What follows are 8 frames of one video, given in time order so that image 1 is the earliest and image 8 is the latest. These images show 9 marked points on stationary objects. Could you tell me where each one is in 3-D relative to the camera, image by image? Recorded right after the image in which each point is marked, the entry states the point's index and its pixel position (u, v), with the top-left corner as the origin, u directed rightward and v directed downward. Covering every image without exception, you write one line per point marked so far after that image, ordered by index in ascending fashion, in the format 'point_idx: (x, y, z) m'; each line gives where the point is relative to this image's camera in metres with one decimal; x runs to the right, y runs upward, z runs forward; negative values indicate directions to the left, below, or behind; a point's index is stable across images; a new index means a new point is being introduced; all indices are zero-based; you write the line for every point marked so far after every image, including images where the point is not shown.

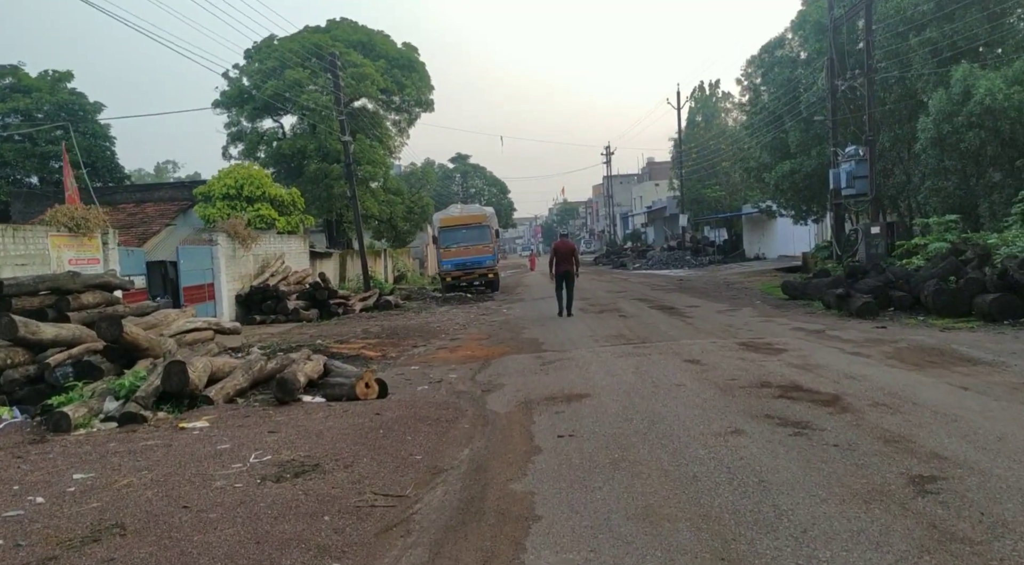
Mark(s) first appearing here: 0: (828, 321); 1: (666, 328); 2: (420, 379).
0: (+4.9, -0.6, +12.0) m
1: (+2.5, -0.7, +12.3) m
2: (-1.2, -1.2, +9.6) m
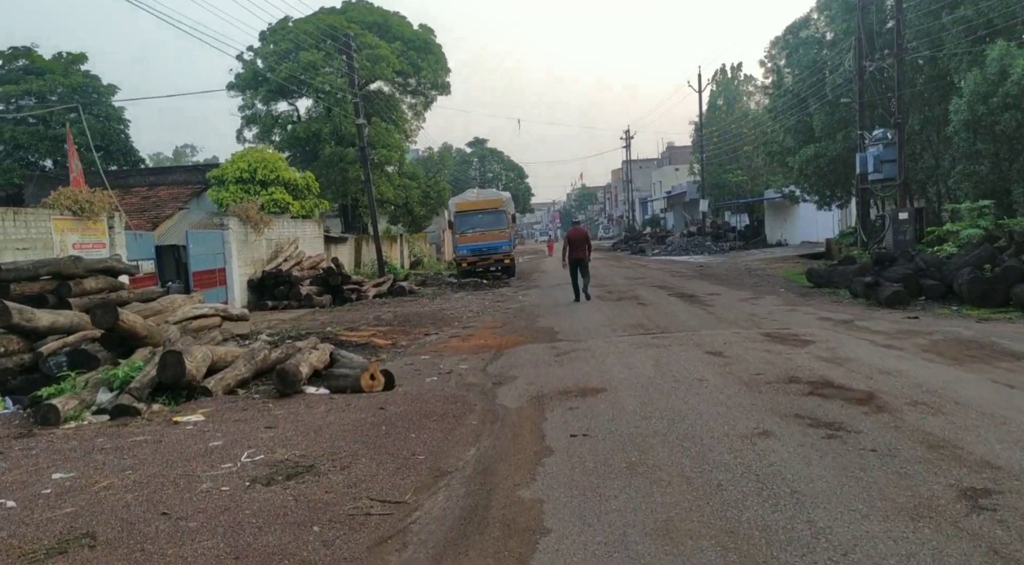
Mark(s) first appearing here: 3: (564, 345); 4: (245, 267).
0: (+5.2, -0.4, +11.5) m
1: (+2.7, -0.6, +11.9) m
2: (-1.0, -1.1, +9.2) m
3: (+0.7, -0.8, +10.0) m
4: (-6.6, +0.4, +19.1) m
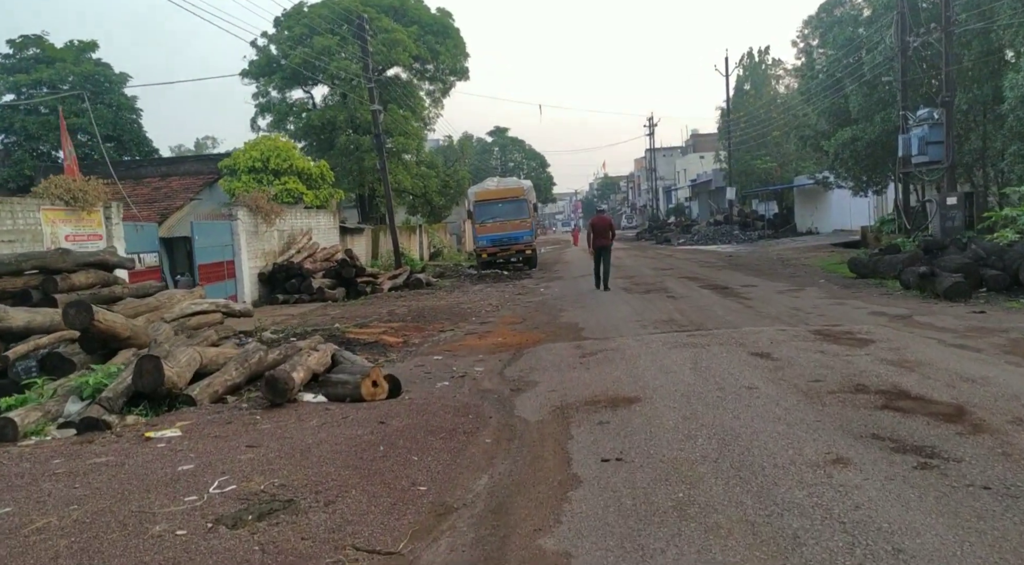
0: (+5.4, -0.3, +10.4) m
1: (+3.0, -0.4, +10.9) m
2: (-0.8, -1.0, +8.4) m
3: (+0.9, -0.7, +9.1) m
4: (-6.1, +0.5, +18.4) m
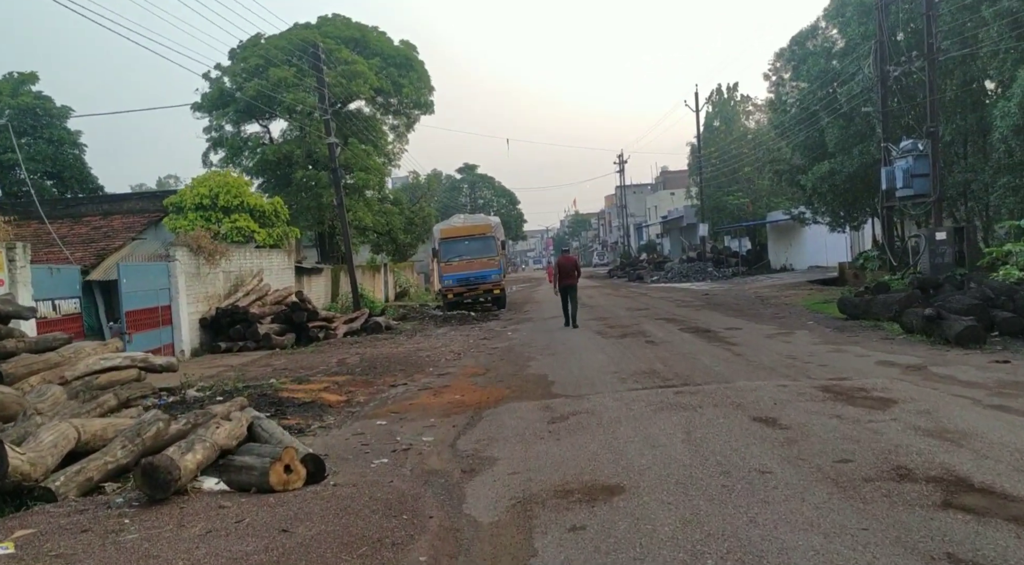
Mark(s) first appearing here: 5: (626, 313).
0: (+5.0, -0.8, +9.3) m
1: (+2.5, -1.0, +9.6) m
2: (-1.2, -1.5, +7.0) m
3: (+0.5, -1.2, +7.7) m
4: (-6.9, -0.5, +16.8) m
5: (+2.9, -0.8, +19.2) m
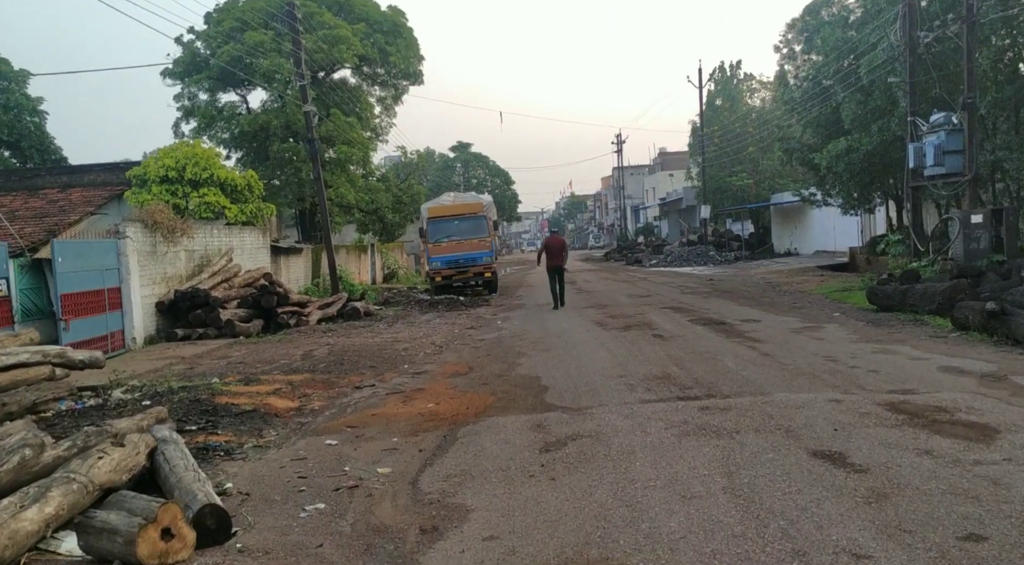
0: (+4.8, -0.7, +7.7) m
1: (+2.3, -0.9, +8.1) m
2: (-1.3, -1.4, +5.4) m
3: (+0.3, -1.1, +6.1) m
4: (-7.1, -0.1, +15.1) m
5: (+2.6, -0.4, +17.6) m
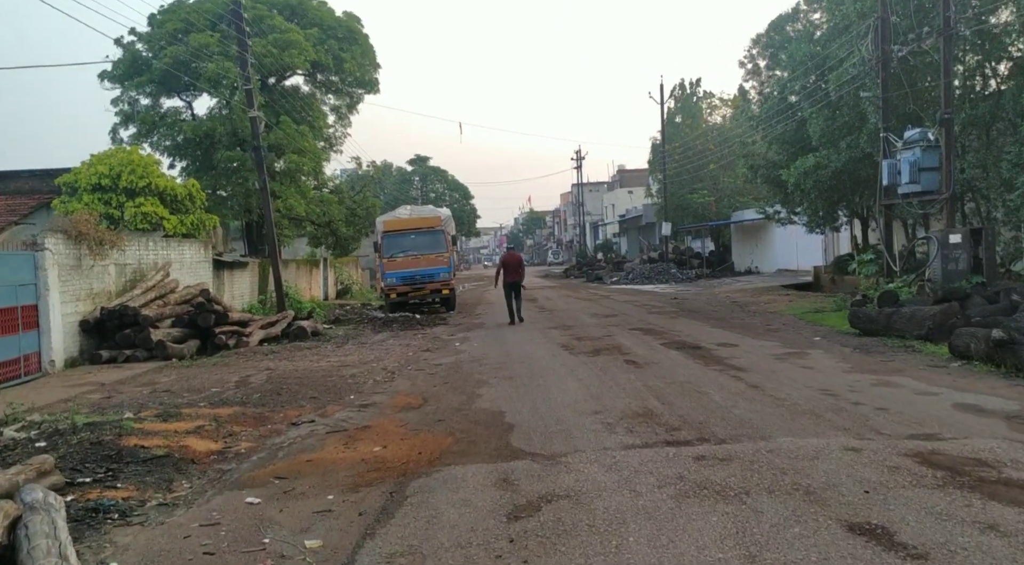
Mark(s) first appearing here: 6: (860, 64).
0: (+4.5, -1.0, +6.9) m
1: (+2.0, -1.1, +7.2) m
2: (-1.5, -1.5, +4.3) m
3: (+0.1, -1.3, +5.1) m
4: (-7.8, -0.4, +13.7) m
5: (+1.8, -0.8, +16.8) m
6: (+8.6, +5.4, +18.9) m
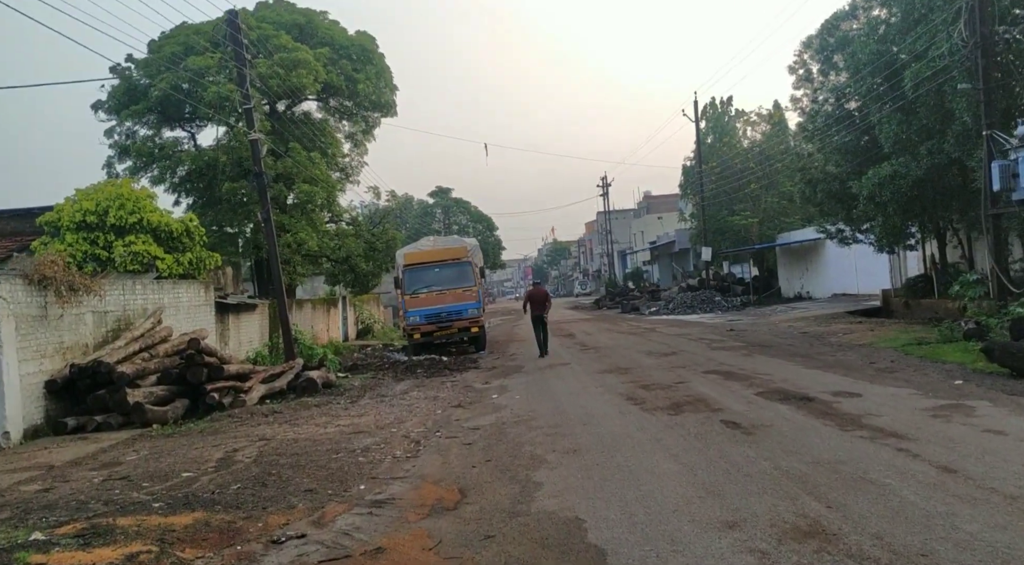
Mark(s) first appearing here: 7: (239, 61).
0: (+5.0, -1.1, +4.3) m
1: (+2.5, -1.3, +4.6) m
2: (-1.1, -1.7, +1.8) m
3: (+0.6, -1.5, +2.6) m
4: (-7.1, -1.2, +11.5) m
5: (+2.6, -1.4, +14.2) m
6: (+9.3, +4.9, +16.4) m
7: (-6.4, +5.2, +18.3) m
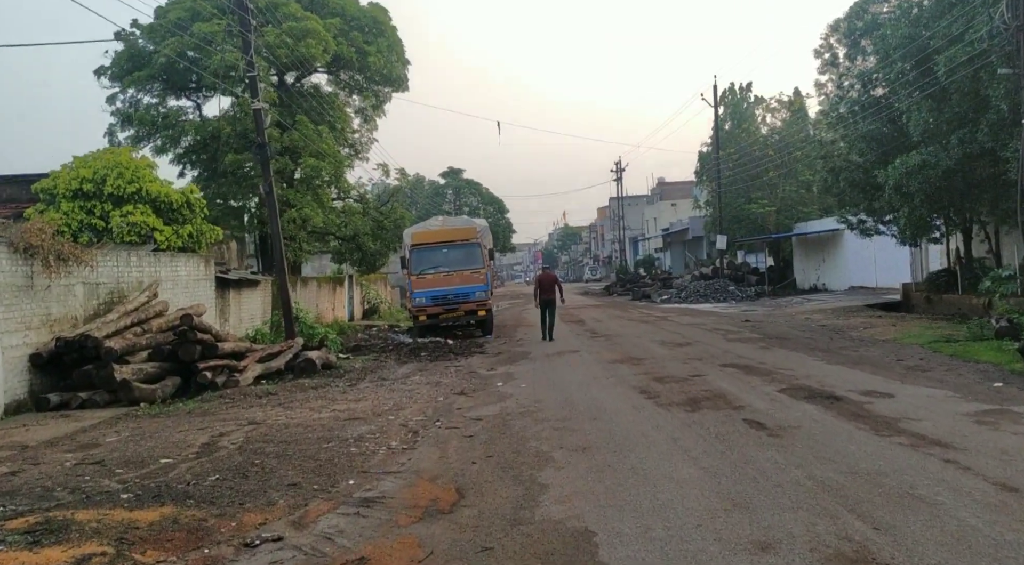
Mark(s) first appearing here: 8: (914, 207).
0: (+5.0, -1.1, +3.7) m
1: (+2.5, -1.3, +4.0) m
2: (-1.1, -1.6, +1.2) m
3: (+0.5, -1.4, +2.0) m
4: (-7.0, -0.7, +11.0) m
5: (+2.7, -1.2, +13.6) m
6: (+9.6, +5.0, +15.6) m
7: (-6.0, +5.7, +17.7) m
8: (+9.8, +1.9, +18.7) m
